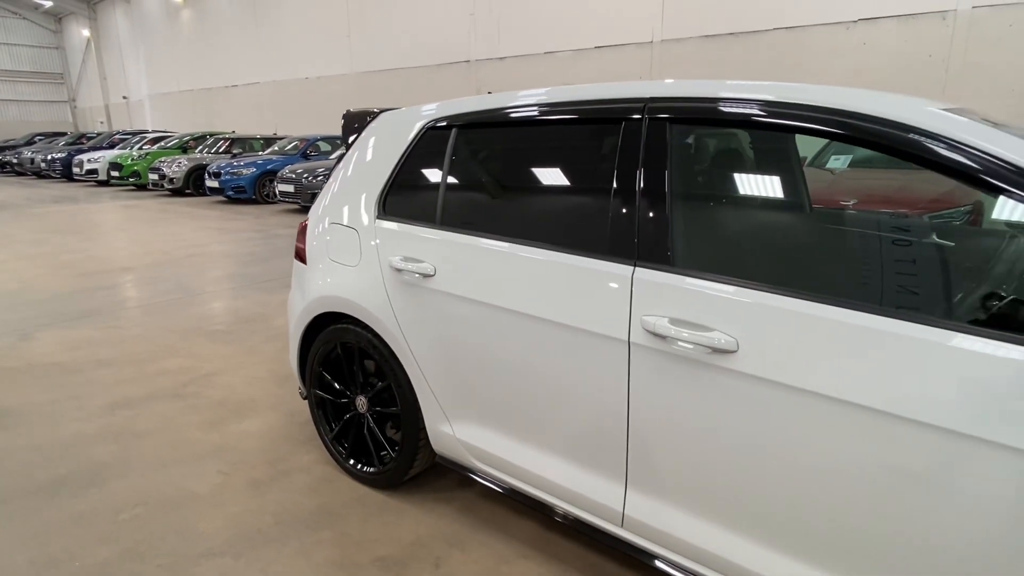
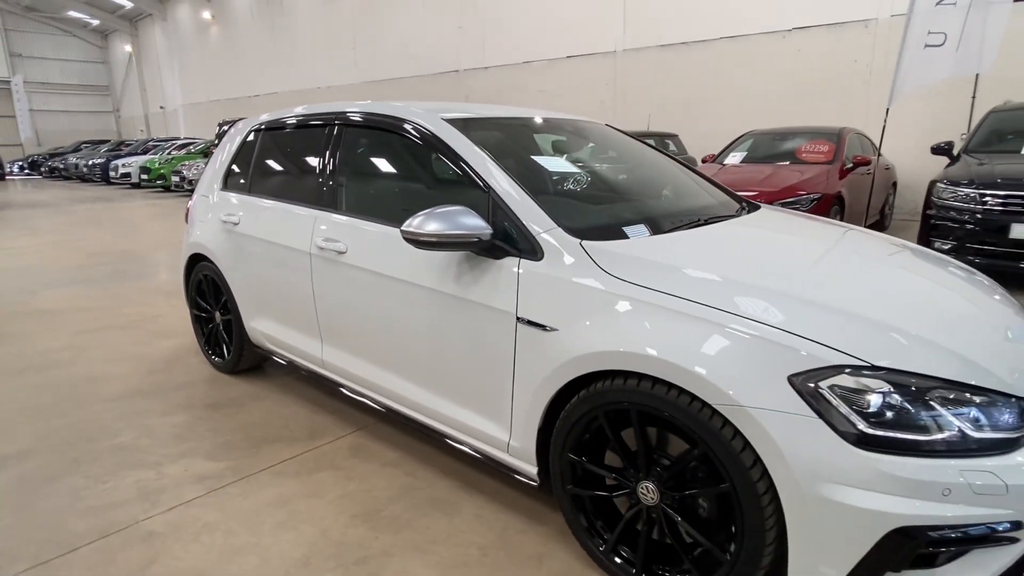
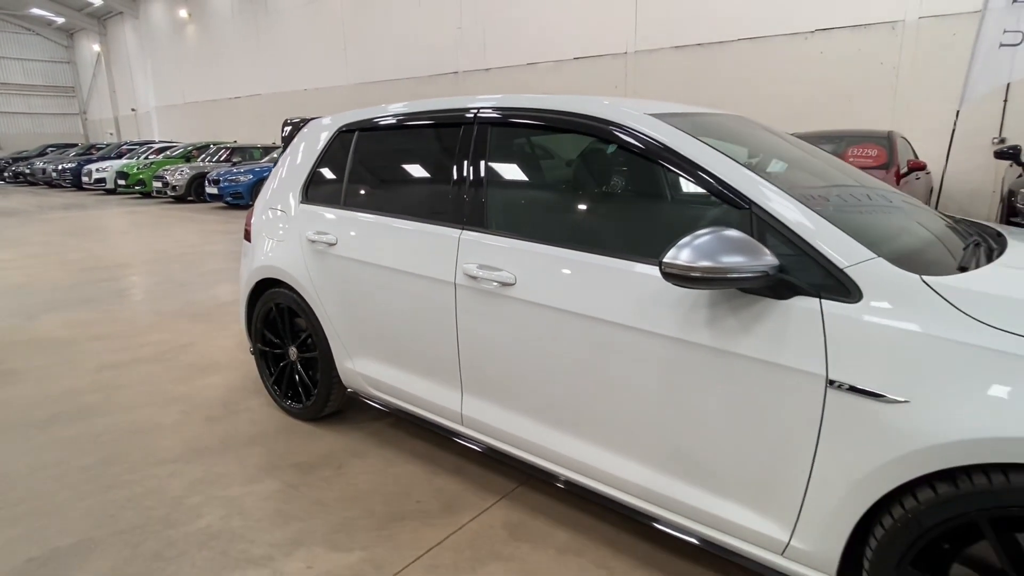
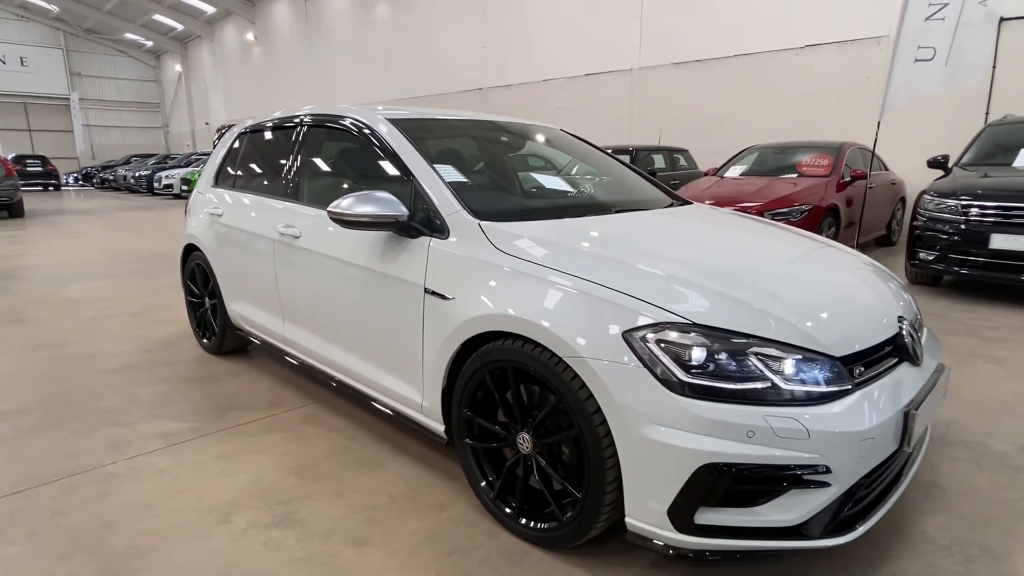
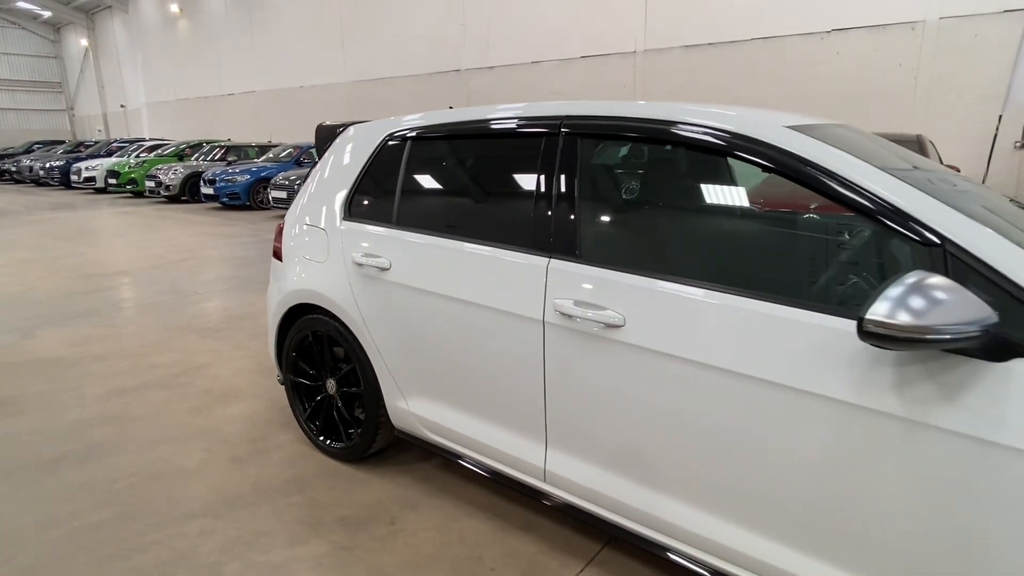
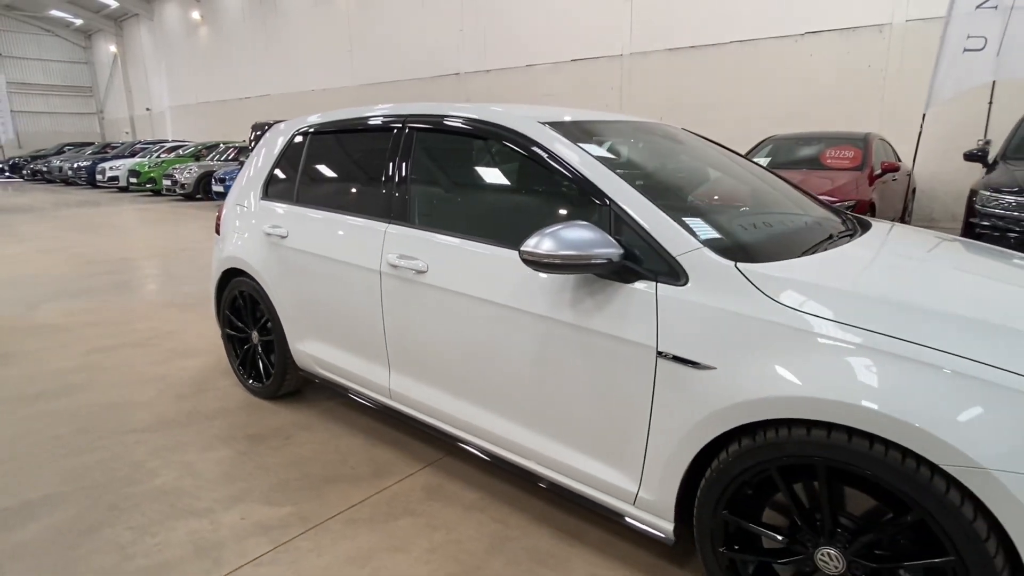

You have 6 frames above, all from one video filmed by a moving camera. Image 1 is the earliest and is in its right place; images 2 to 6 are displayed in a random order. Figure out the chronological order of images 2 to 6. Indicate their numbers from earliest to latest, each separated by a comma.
5, 3, 6, 2, 4
